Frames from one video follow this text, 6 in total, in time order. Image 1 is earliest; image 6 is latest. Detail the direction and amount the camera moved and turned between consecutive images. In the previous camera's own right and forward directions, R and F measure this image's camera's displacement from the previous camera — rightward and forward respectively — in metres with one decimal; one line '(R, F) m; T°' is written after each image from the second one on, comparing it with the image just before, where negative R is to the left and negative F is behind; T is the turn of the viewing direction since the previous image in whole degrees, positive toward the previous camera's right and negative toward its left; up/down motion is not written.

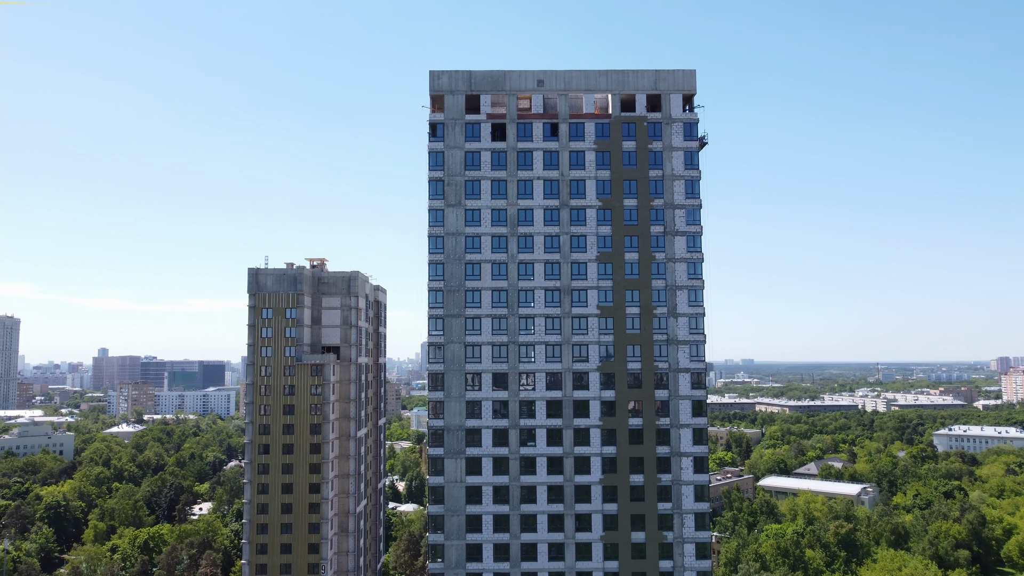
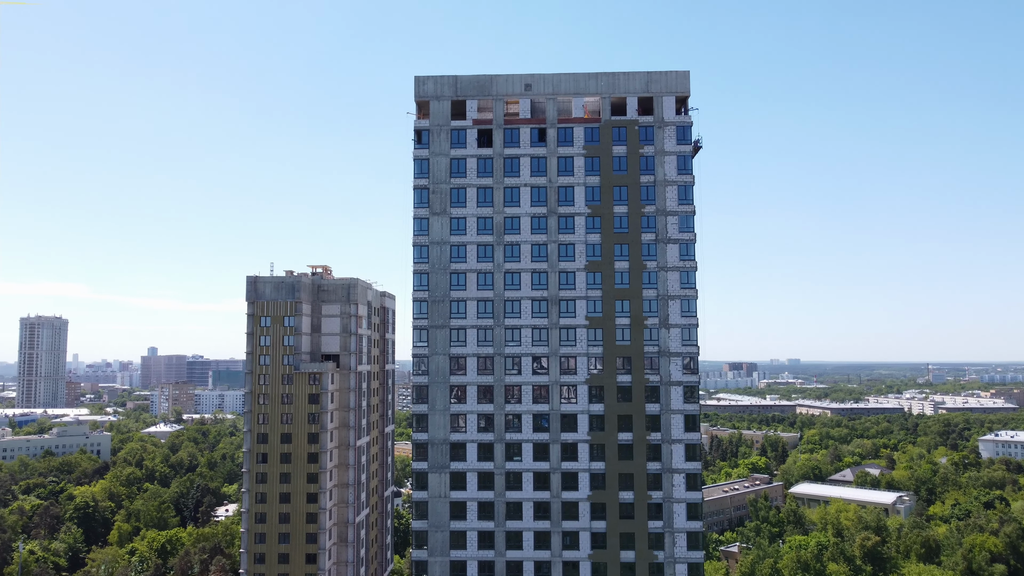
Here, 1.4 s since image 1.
(+3.2, +1.5) m; -2°
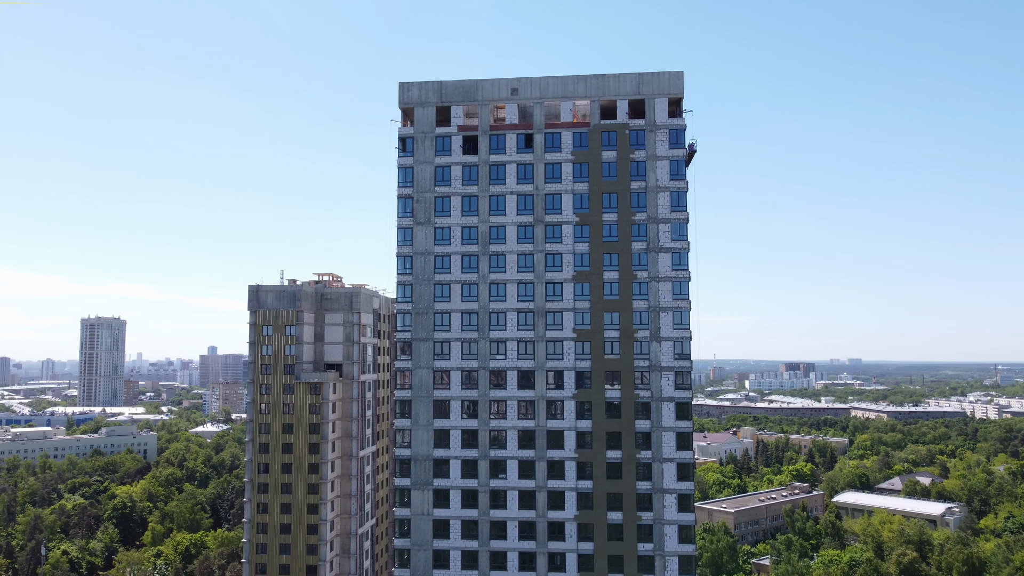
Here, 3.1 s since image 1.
(+3.8, +1.8) m; -3°
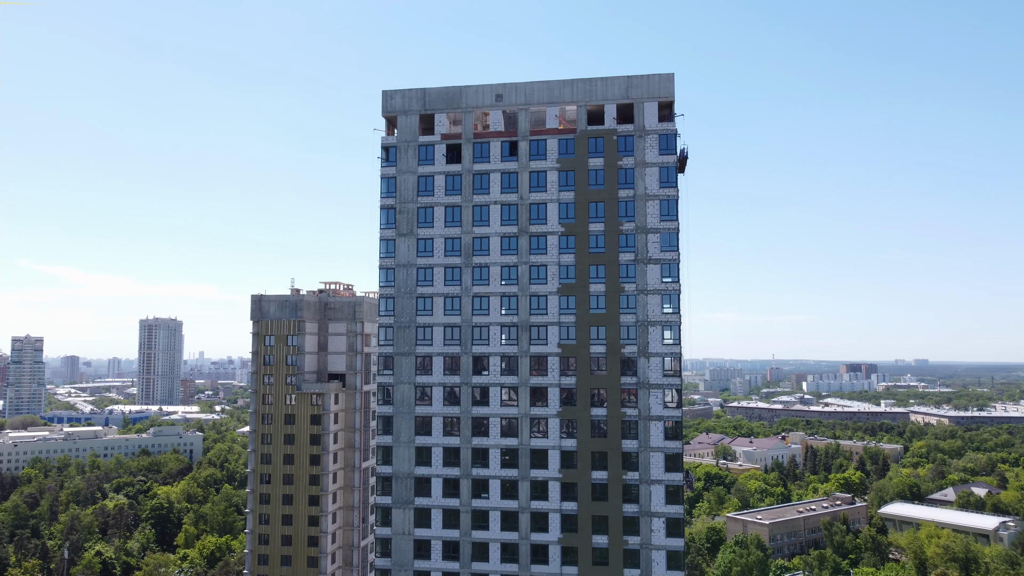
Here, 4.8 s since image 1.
(+3.9, +1.7) m; -3°
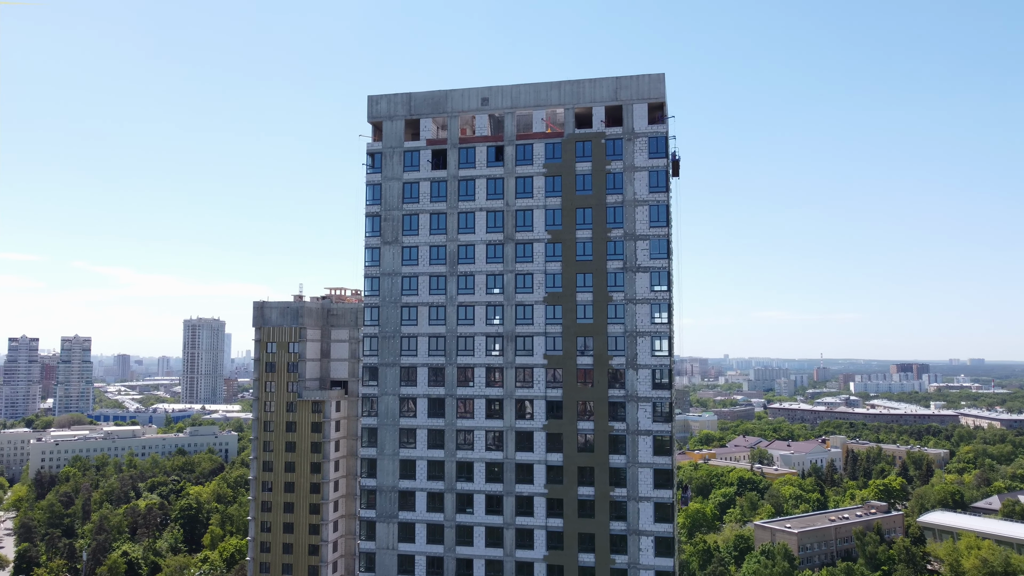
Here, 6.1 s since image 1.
(+3.1, +1.4) m; -3°
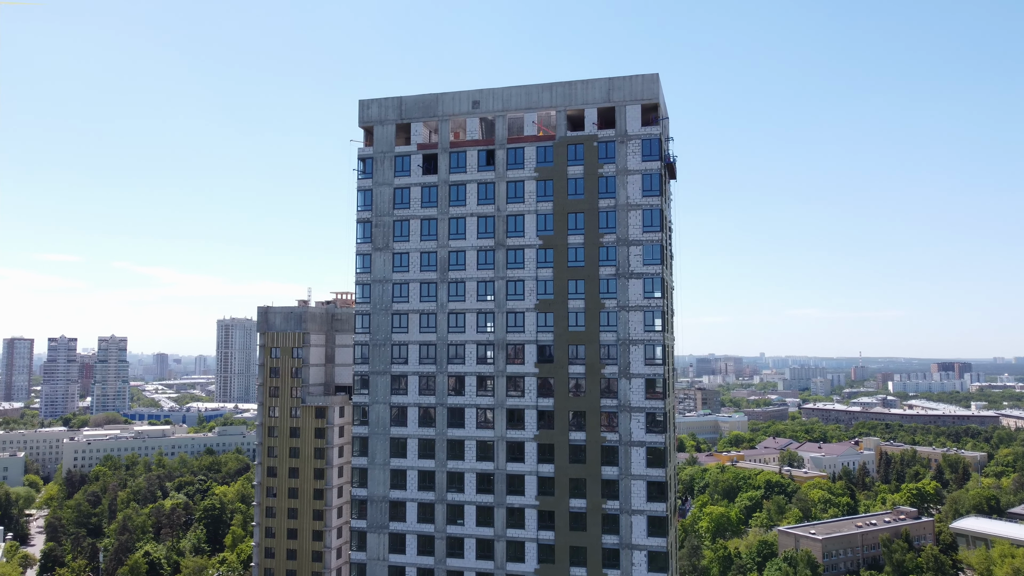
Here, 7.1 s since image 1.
(+2.3, +1.0) m; -2°
